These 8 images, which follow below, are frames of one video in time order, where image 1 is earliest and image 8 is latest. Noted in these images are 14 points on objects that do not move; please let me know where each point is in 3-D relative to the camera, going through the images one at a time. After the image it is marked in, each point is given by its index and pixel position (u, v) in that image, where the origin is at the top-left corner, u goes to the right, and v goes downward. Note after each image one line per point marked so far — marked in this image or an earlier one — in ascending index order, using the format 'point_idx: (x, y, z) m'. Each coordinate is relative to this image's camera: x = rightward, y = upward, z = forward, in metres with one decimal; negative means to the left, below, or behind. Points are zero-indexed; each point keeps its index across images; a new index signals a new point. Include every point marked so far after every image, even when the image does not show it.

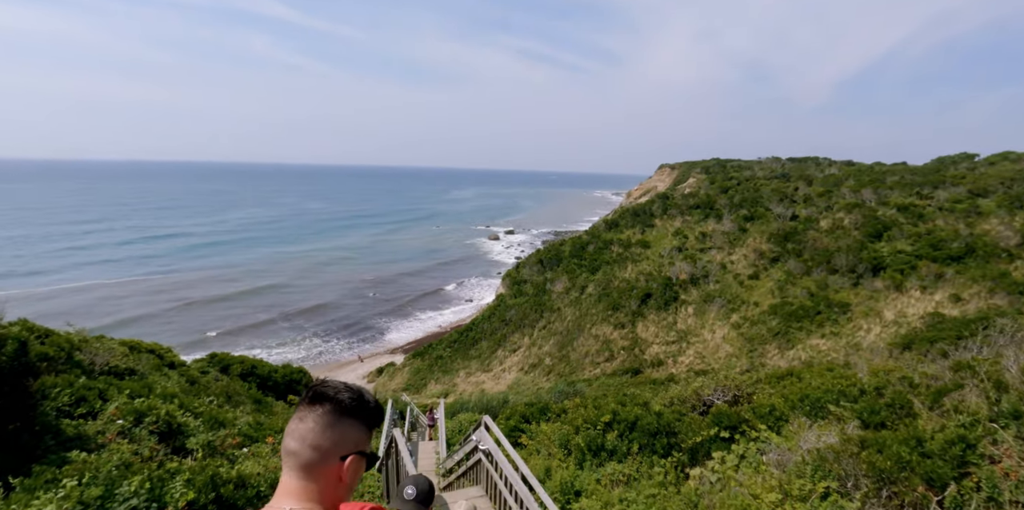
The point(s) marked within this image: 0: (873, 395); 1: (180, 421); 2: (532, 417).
0: (+4.7, -1.8, +7.1) m
1: (-4.6, -2.4, +7.5) m
2: (+0.4, -3.0, +10.4) m
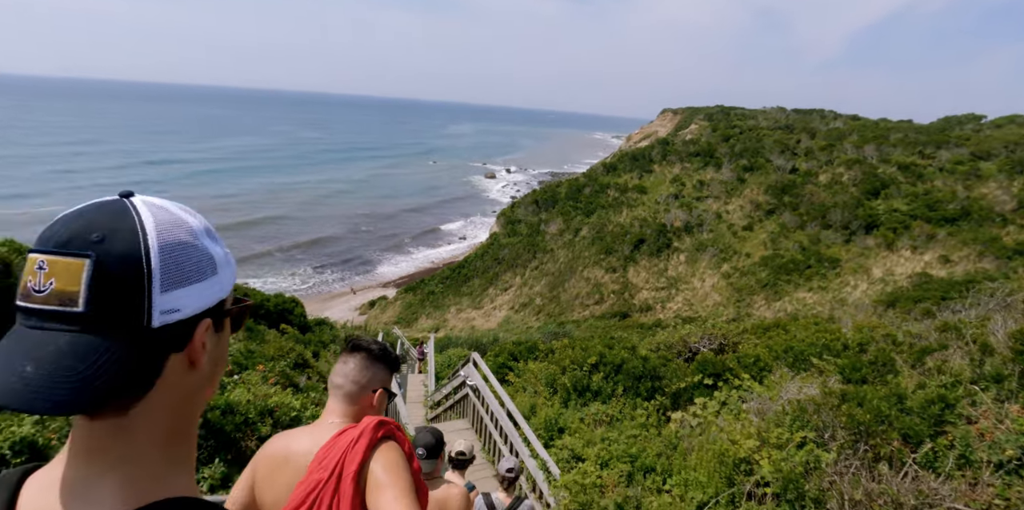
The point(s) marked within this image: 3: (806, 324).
0: (+4.6, -1.3, +7.2) m
1: (-4.7, -1.3, +7.6) m
2: (+0.2, -1.9, +10.5) m
3: (+6.2, -1.5, +11.6) m
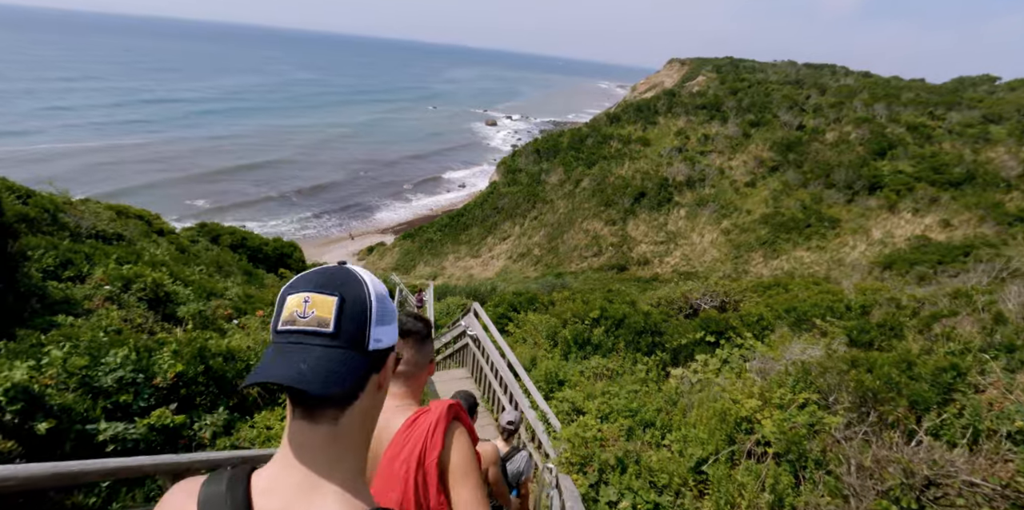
0: (+4.6, -0.8, +7.2) m
1: (-4.7, -0.5, +7.5) m
2: (+0.2, -1.0, +10.5) m
3: (+6.2, -0.6, +11.6) m
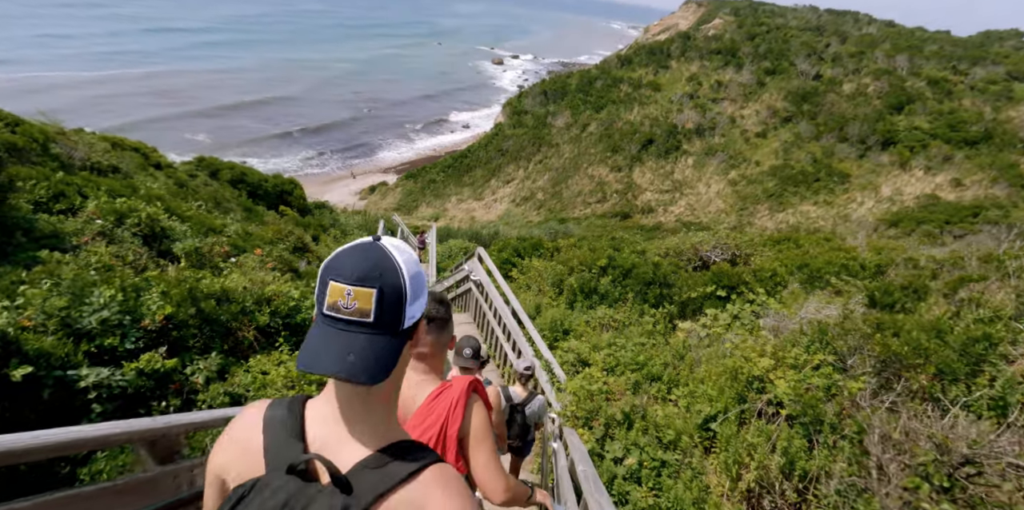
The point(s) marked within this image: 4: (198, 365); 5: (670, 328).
0: (+4.7, -0.2, +7.0) m
1: (-4.6, +0.4, +7.3) m
2: (+0.2, +0.1, +10.3) m
3: (+6.3, +0.3, +11.4) m
4: (-1.9, -0.7, +3.3) m
5: (+1.8, -0.8, +6.3) m
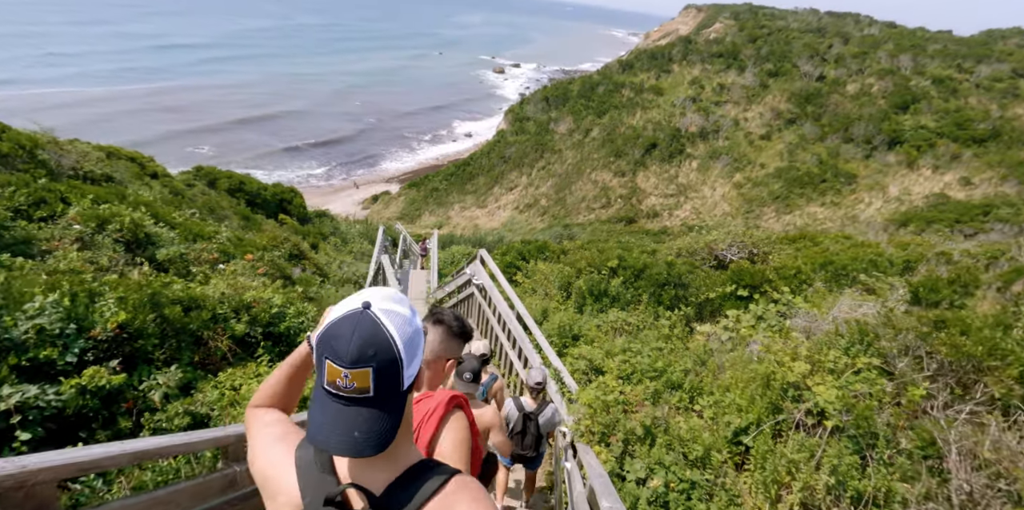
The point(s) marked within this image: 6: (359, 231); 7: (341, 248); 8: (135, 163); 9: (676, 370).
0: (+4.7, -0.2, +6.5) m
1: (-4.6, +0.3, +6.9) m
2: (+0.3, 0.0, +9.9) m
3: (+6.4, +0.3, +10.9) m
4: (-1.9, -0.7, +2.9) m
5: (+1.9, -0.8, +5.8) m
6: (-5.5, +0.8, +19.6) m
7: (-4.9, +0.2, +15.8) m
8: (-10.8, +2.7, +15.8) m
9: (+1.4, -1.0, +4.7) m
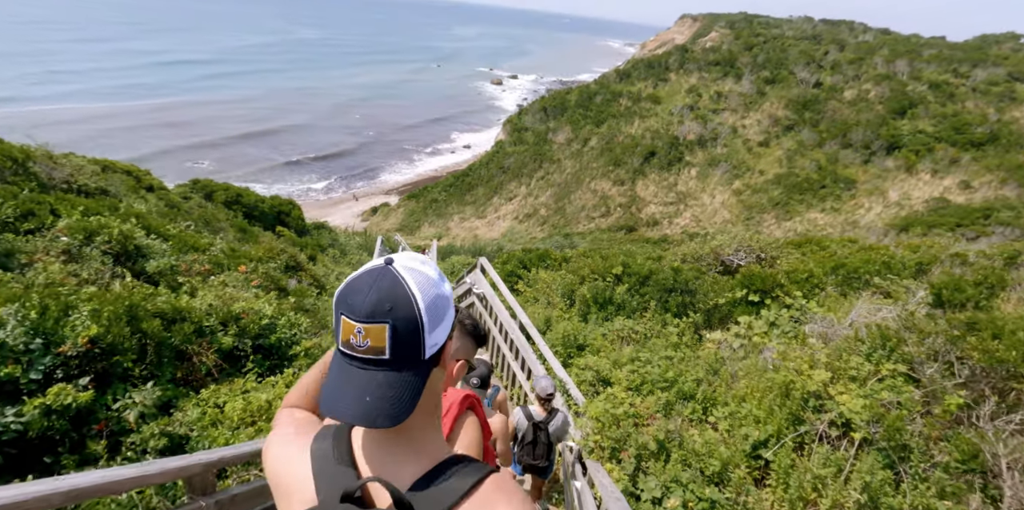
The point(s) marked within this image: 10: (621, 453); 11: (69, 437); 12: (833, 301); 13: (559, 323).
0: (+4.7, -0.2, +6.3) m
1: (-4.5, +0.2, +6.7) m
2: (+0.3, -0.1, +9.7) m
3: (+6.4, +0.3, +10.7) m
4: (-1.9, -0.7, +2.7) m
5: (+1.9, -0.9, +5.6) m
6: (-5.5, +0.4, +19.4) m
7: (-4.9, -0.2, +15.6) m
8: (-10.9, +2.3, +15.7) m
9: (+1.4, -1.0, +4.5) m
10: (+0.7, -1.3, +3.6) m
11: (-1.9, -0.8, +2.3) m
12: (+3.1, -0.5, +5.4) m
13: (+0.5, -0.7, +6.0) m
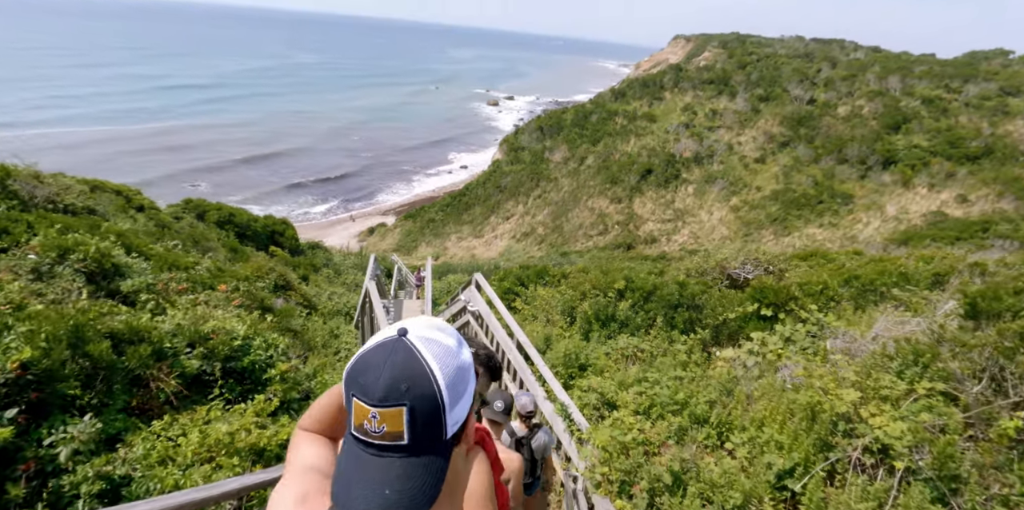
0: (+4.7, -0.3, +6.0) m
1: (-4.6, -0.1, +6.4) m
2: (+0.3, -0.4, +9.4) m
3: (+6.3, 0.0, +10.4) m
4: (-1.9, -0.8, +2.3) m
5: (+1.9, -1.0, +5.2) m
6: (-5.5, -0.3, +19.1) m
7: (-5.0, -0.7, +15.2) m
8: (-11.0, +1.6, +15.4) m
9: (+1.4, -1.1, +4.1) m
10: (+0.7, -1.3, +3.2) m
11: (-1.9, -0.8, +2.0) m
12: (+3.1, -0.6, +5.0) m
13: (+0.5, -0.9, +5.6) m
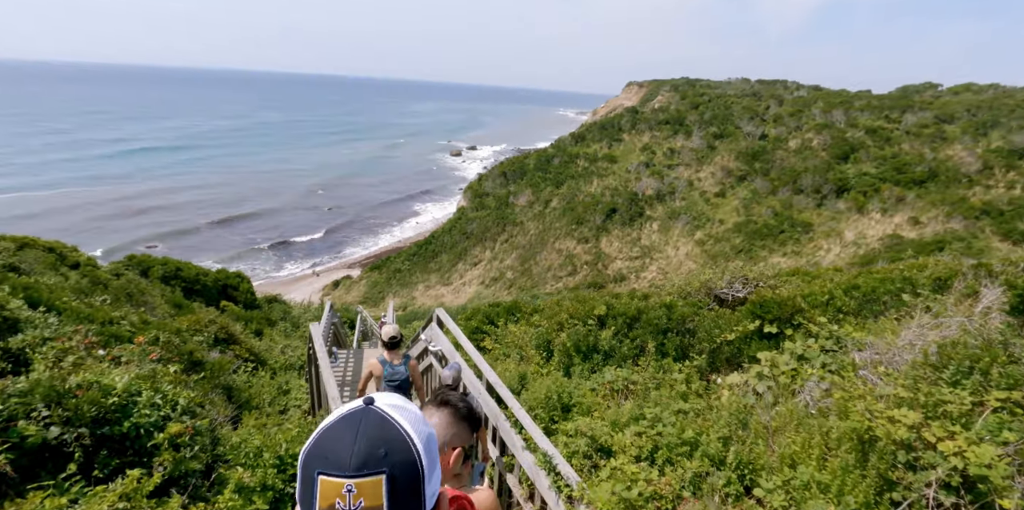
0: (+4.4, -0.3, +5.5) m
1: (-4.9, -0.6, +5.3) m
2: (-0.2, -1.0, +8.6) m
3: (+5.7, -0.3, +10.0) m
4: (-2.0, -0.8, +1.4) m
5: (+1.6, -1.1, +4.5) m
6: (-6.5, -1.9, +17.9) m
7: (-5.7, -2.0, +14.1) m
8: (-11.9, 0.0, +14.1) m
9: (+1.2, -1.1, +3.4) m
10: (+0.6, -1.3, +2.4) m
11: (-2.0, -0.8, +1.0) m
12: (+2.8, -0.6, +4.4) m
13: (+0.2, -1.1, +4.8) m
